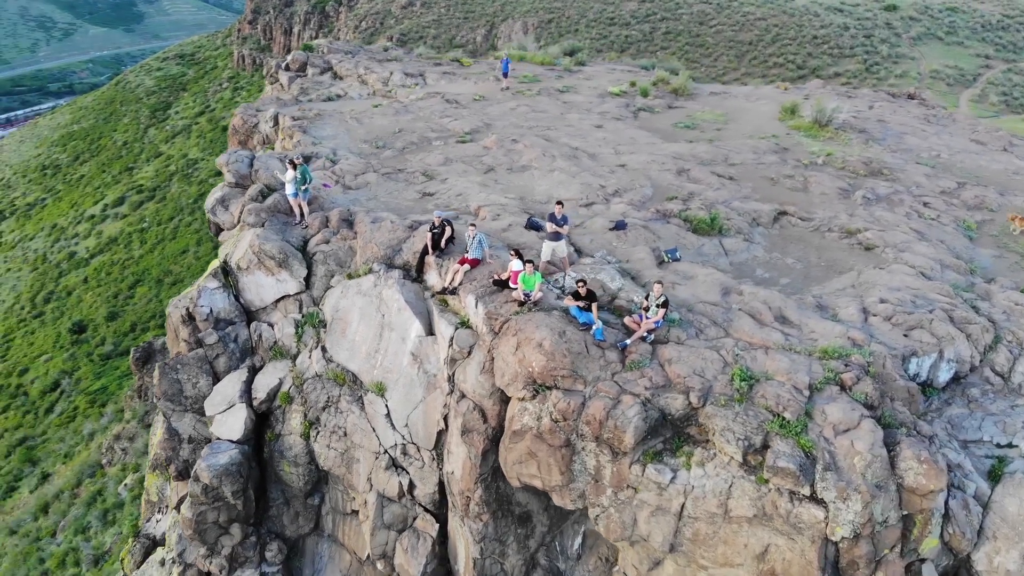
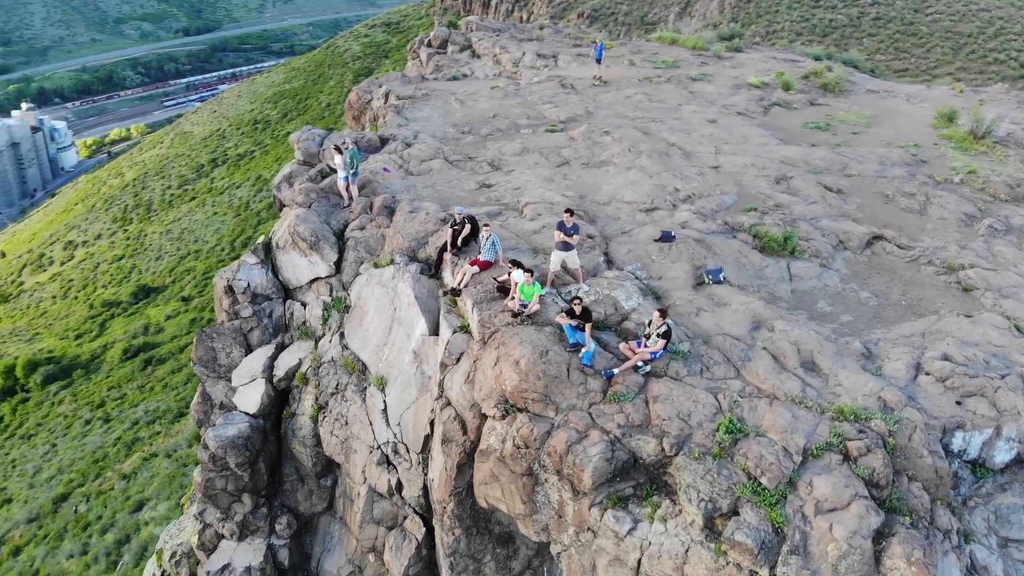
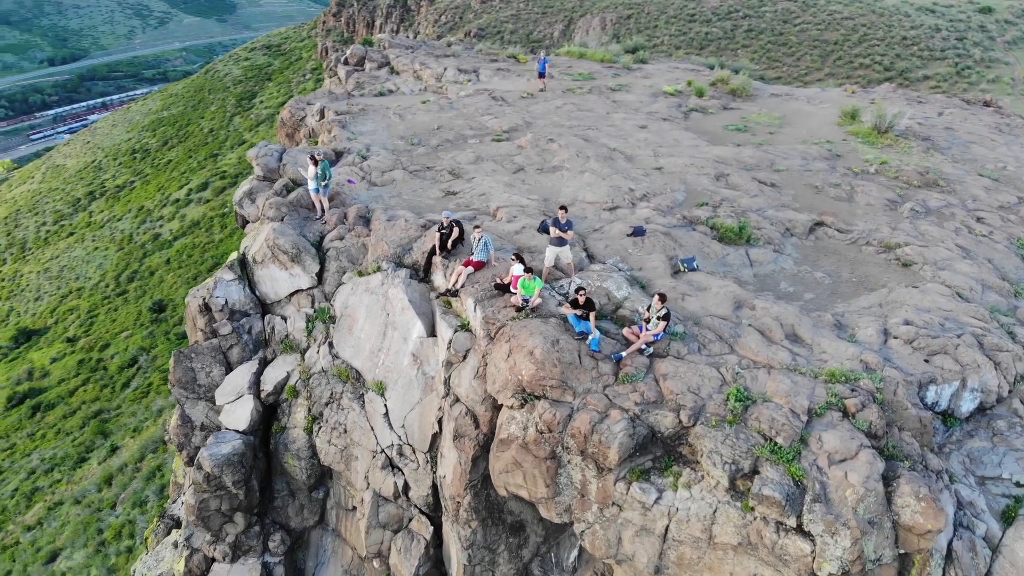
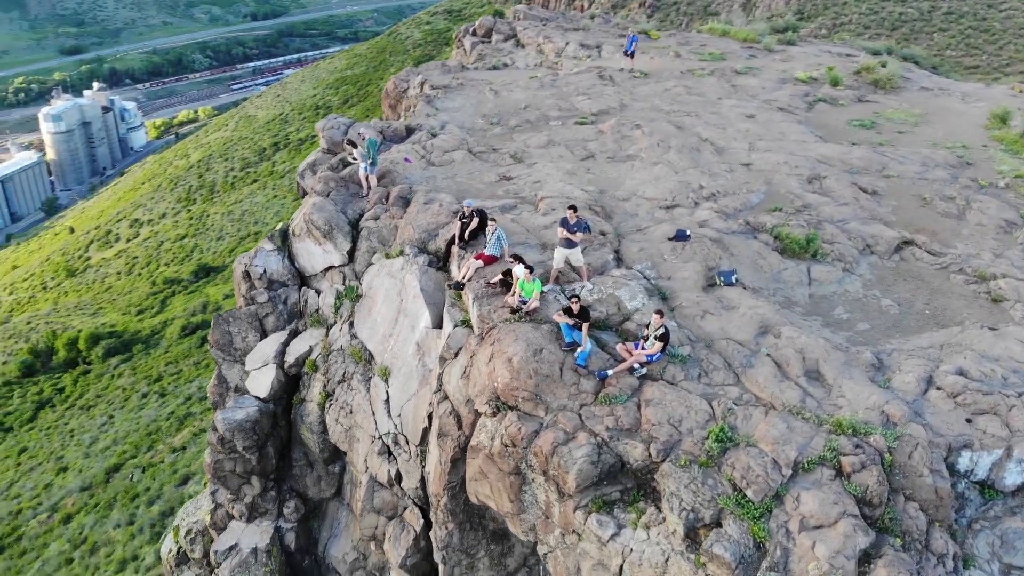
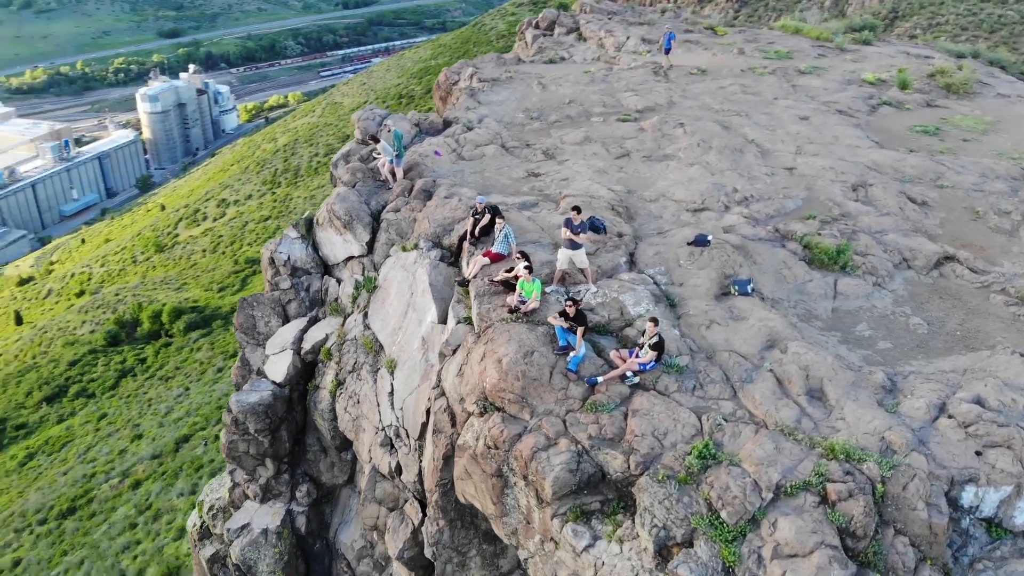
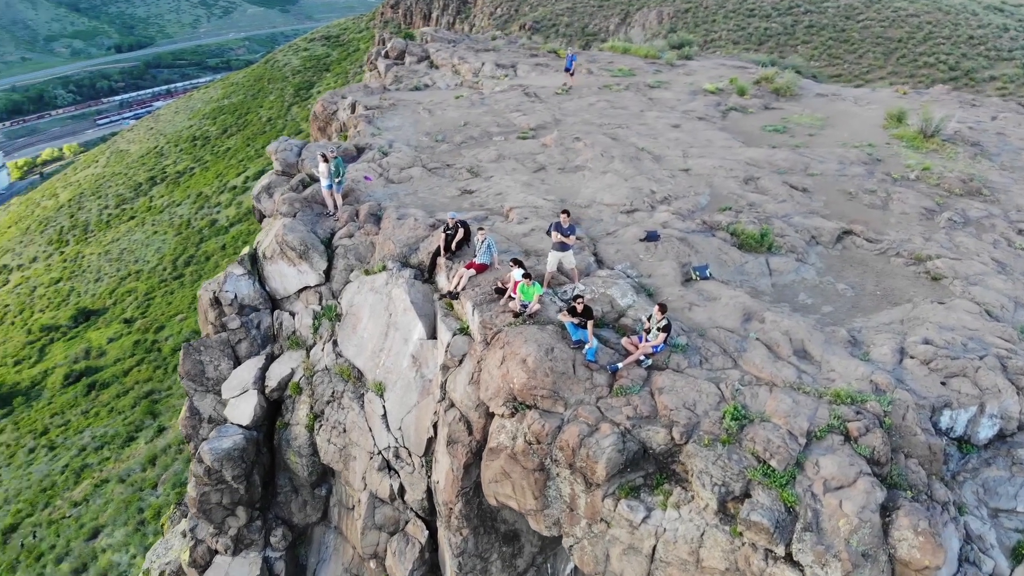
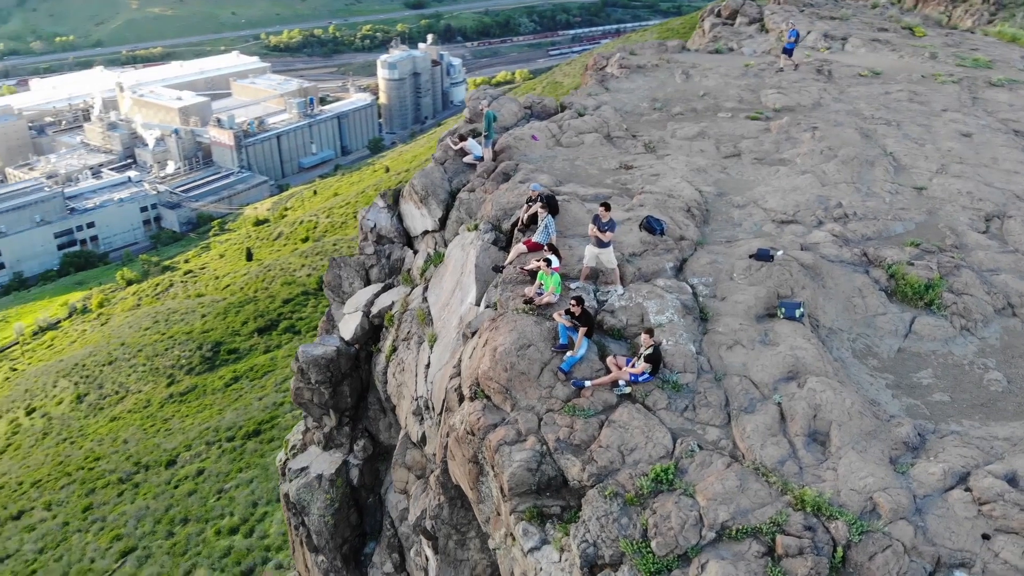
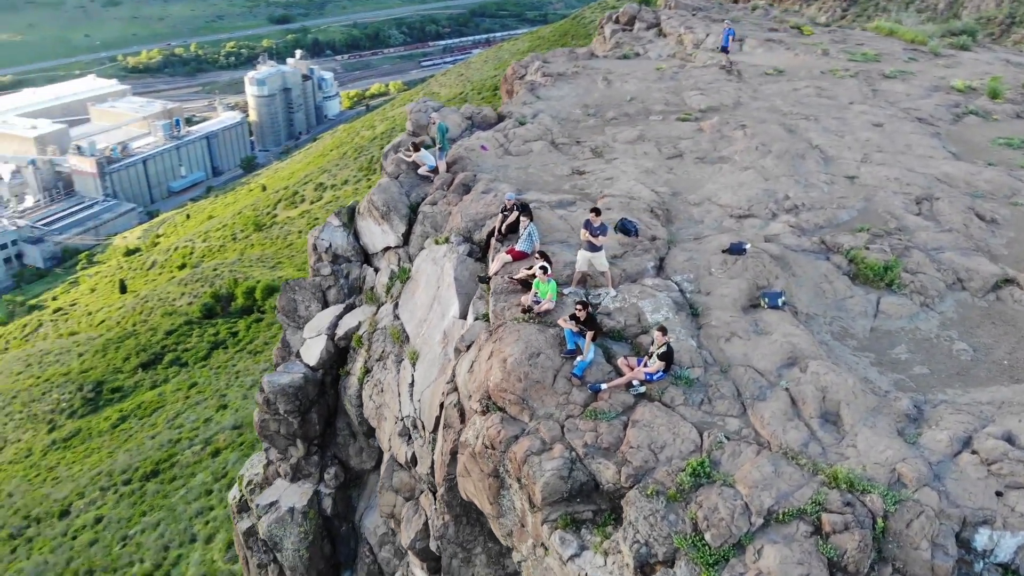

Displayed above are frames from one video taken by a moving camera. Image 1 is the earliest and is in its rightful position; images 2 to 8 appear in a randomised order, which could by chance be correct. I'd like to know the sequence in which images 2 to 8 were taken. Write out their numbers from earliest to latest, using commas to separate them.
3, 6, 2, 4, 5, 8, 7
